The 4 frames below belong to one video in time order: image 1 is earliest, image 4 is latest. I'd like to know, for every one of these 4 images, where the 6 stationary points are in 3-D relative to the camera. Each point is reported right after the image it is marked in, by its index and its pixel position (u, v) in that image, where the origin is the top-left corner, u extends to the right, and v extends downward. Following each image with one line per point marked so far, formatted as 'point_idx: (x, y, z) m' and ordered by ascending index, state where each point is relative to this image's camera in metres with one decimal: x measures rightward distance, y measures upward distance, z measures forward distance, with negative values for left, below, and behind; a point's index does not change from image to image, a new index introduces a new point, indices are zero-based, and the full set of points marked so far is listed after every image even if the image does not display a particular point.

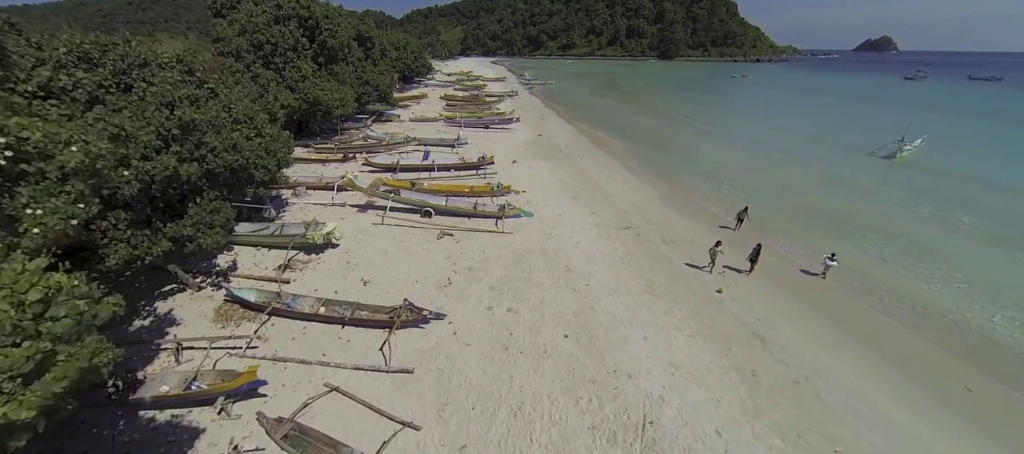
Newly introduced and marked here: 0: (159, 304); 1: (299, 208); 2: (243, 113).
0: (-12.0, -2.6, +11.9) m
1: (-11.3, +1.0, +18.8) m
2: (-12.0, +5.0, +15.7) m
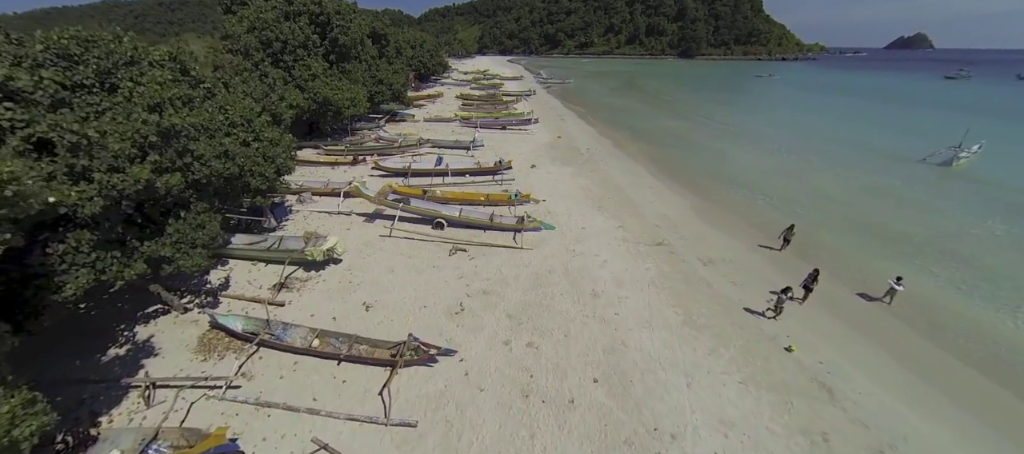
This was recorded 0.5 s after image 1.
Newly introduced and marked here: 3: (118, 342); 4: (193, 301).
0: (-11.3, -3.1, +10.7) m
1: (-10.3, +0.5, +17.5) m
2: (-11.1, +4.5, +14.4) m
3: (-11.6, -3.4, +10.3) m
4: (-10.7, -2.5, +11.9) m
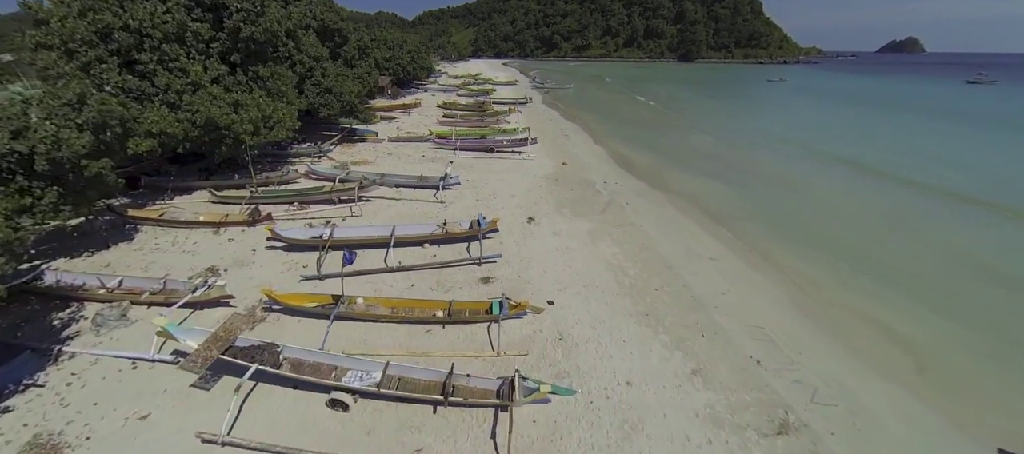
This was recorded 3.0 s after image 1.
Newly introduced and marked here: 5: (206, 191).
0: (-11.8, -7.3, +1.7) m
1: (-10.8, -3.7, +8.5) m
2: (-11.6, +0.3, +5.5) m
3: (-12.0, -7.5, +1.4) m
4: (-11.2, -6.7, +2.9) m
5: (-16.0, +1.8, +18.4) m
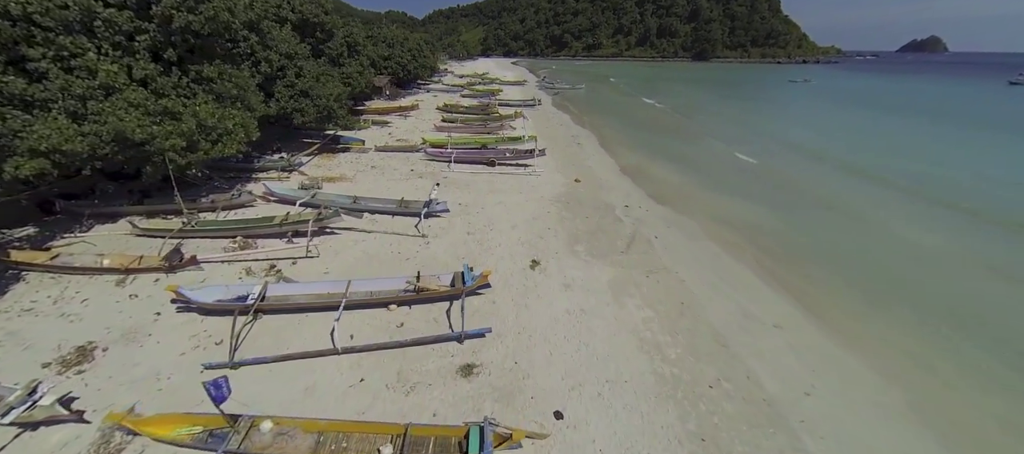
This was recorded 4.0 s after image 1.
0: (-12.3, -8.9, -1.9) m
1: (-11.2, -5.4, +4.9) m
2: (-11.9, -1.3, +1.8) m
3: (-12.5, -9.2, -2.3) m
4: (-11.7, -8.3, -0.8) m
5: (-16.0, +0.2, +14.8) m
